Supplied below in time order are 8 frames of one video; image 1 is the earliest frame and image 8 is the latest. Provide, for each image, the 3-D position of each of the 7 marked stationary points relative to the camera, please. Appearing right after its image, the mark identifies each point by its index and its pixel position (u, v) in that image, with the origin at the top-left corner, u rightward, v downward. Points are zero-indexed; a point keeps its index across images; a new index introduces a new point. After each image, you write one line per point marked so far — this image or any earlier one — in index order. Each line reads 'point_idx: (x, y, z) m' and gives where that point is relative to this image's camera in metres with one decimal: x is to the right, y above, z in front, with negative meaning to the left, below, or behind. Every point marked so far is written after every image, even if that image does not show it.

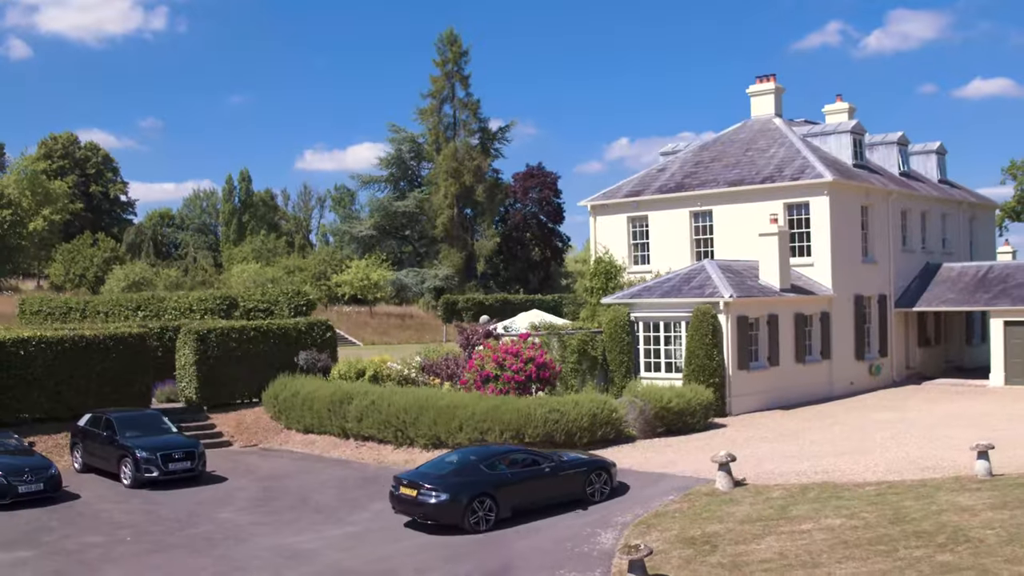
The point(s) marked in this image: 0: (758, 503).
0: (+4.0, -3.5, +13.0) m
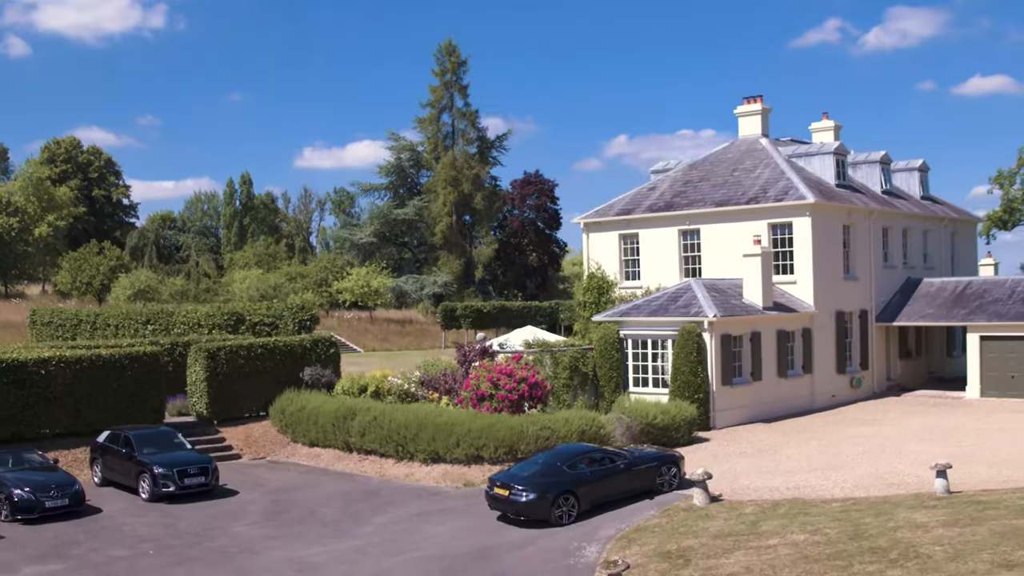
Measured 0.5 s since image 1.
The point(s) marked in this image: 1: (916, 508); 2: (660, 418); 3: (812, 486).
0: (+3.9, -4.1, +14.1) m
1: (+7.1, -3.9, +14.0) m
2: (+3.7, -3.3, +19.9) m
3: (+6.1, -4.0, +16.1) m
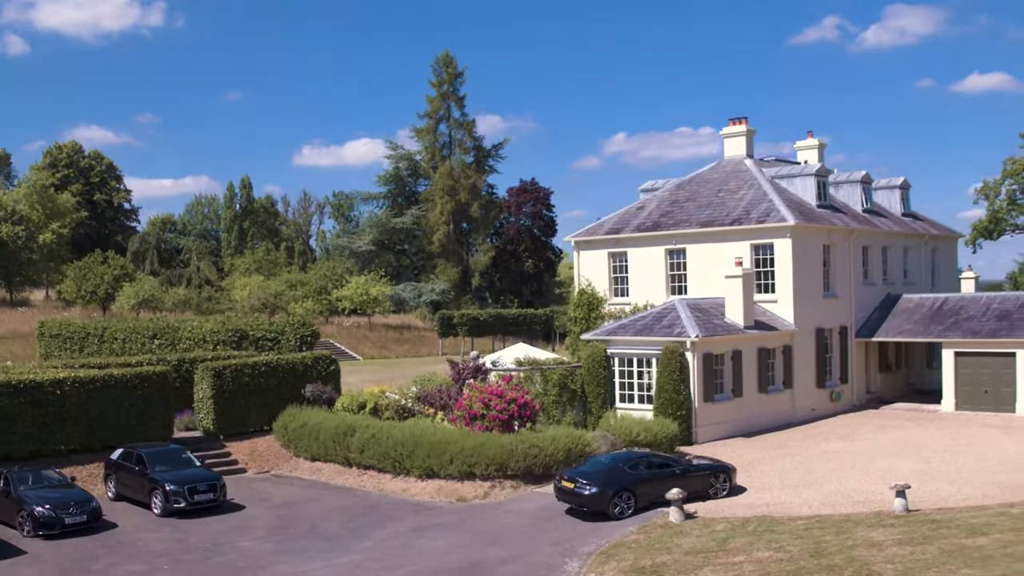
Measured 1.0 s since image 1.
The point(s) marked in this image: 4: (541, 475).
0: (+3.7, -4.7, +15.2) m
1: (+6.9, -4.5, +15.1) m
2: (+3.4, -3.9, +21.0) m
3: (+5.9, -4.7, +17.2) m
4: (+0.7, -4.6, +19.7) m
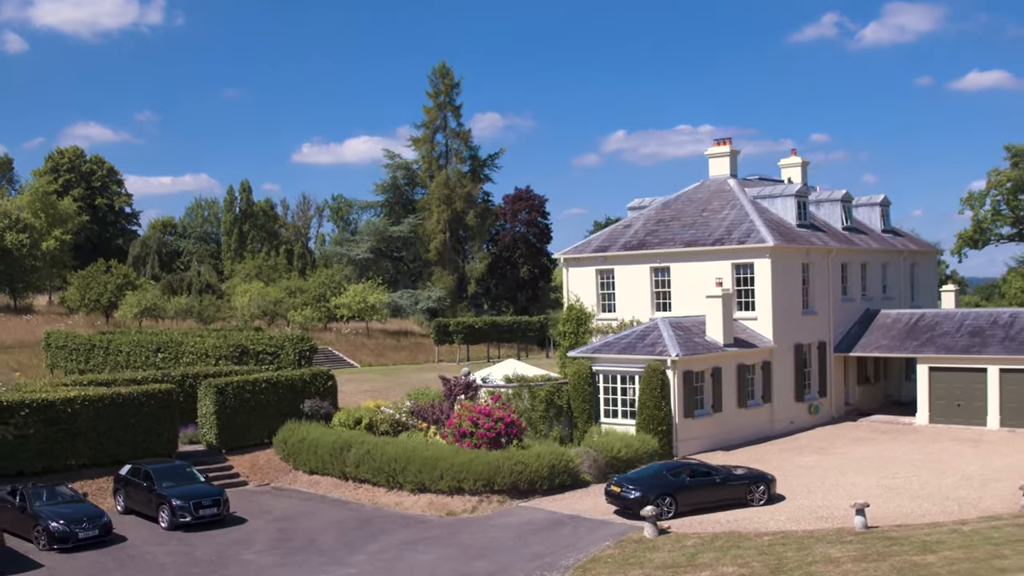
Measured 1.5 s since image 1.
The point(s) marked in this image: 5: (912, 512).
0: (+3.3, -5.4, +16.4) m
1: (+6.6, -5.2, +16.2) m
2: (+3.1, -4.6, +22.2) m
3: (+5.5, -5.3, +18.4) m
4: (+0.4, -5.3, +20.8) m
5: (+9.3, -5.2, +18.5) m
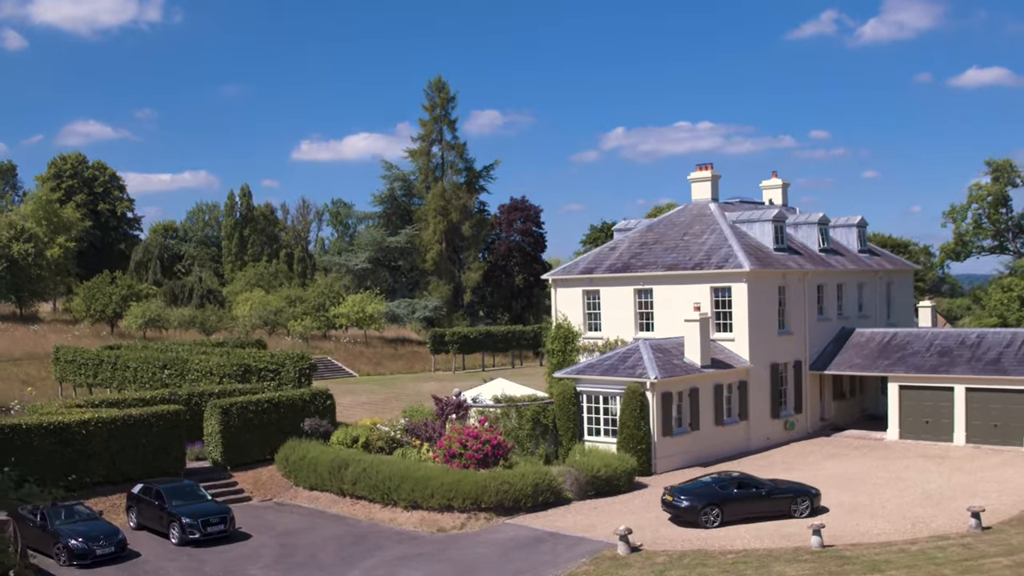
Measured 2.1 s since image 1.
0: (+3.0, -6.3, +17.8) m
1: (+6.2, -6.1, +17.7) m
2: (+2.7, -5.4, +23.6) m
3: (+5.2, -6.2, +19.8) m
4: (0.0, -6.1, +22.3) m
5: (+9.0, -6.1, +19.9) m
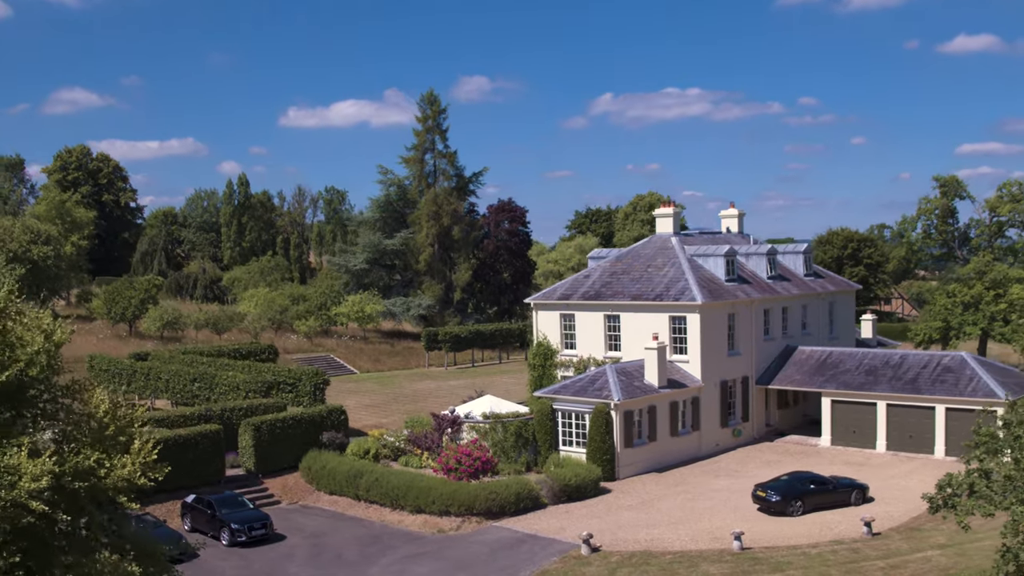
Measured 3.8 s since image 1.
0: (+2.6, -8.0, +22.9) m
1: (+5.8, -7.8, +22.8) m
2: (+2.2, -6.9, +28.7) m
3: (+4.7, -7.8, +24.9) m
4: (-0.5, -7.7, +27.3) m
5: (+8.5, -7.7, +25.1) m
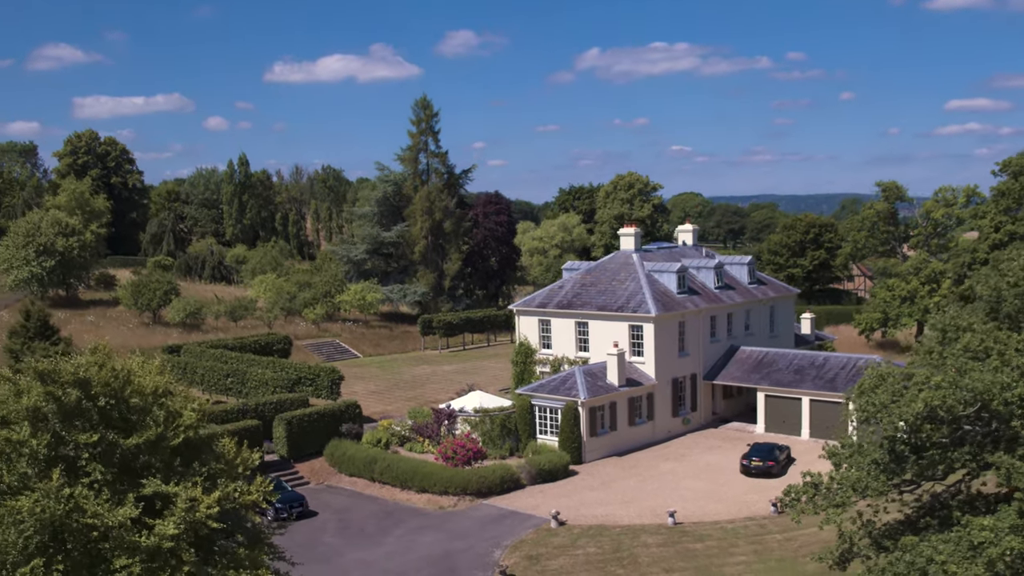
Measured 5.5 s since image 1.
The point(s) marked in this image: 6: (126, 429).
0: (+2.0, -9.3, +29.8) m
1: (+5.2, -9.1, +29.7) m
2: (+1.6, -7.9, +35.5) m
3: (+4.1, -9.0, +31.9) m
4: (-1.1, -8.7, +34.2) m
5: (+7.9, -8.9, +32.1) m
6: (-8.5, -3.1, +17.5) m
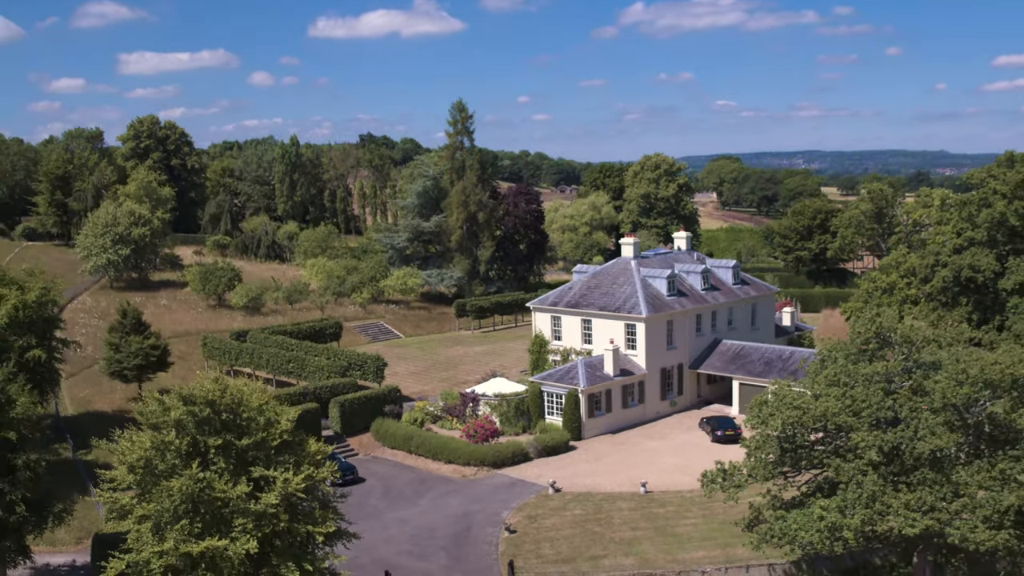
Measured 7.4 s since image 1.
0: (+2.2, -10.2, +38.0) m
1: (+5.5, -10.0, +37.7) m
2: (+2.1, -8.4, +43.6) m
3: (+4.5, -9.8, +39.9) m
4: (-0.6, -9.4, +42.4) m
5: (+8.3, -9.7, +39.9) m
6: (-8.9, -4.7, +25.9) m
